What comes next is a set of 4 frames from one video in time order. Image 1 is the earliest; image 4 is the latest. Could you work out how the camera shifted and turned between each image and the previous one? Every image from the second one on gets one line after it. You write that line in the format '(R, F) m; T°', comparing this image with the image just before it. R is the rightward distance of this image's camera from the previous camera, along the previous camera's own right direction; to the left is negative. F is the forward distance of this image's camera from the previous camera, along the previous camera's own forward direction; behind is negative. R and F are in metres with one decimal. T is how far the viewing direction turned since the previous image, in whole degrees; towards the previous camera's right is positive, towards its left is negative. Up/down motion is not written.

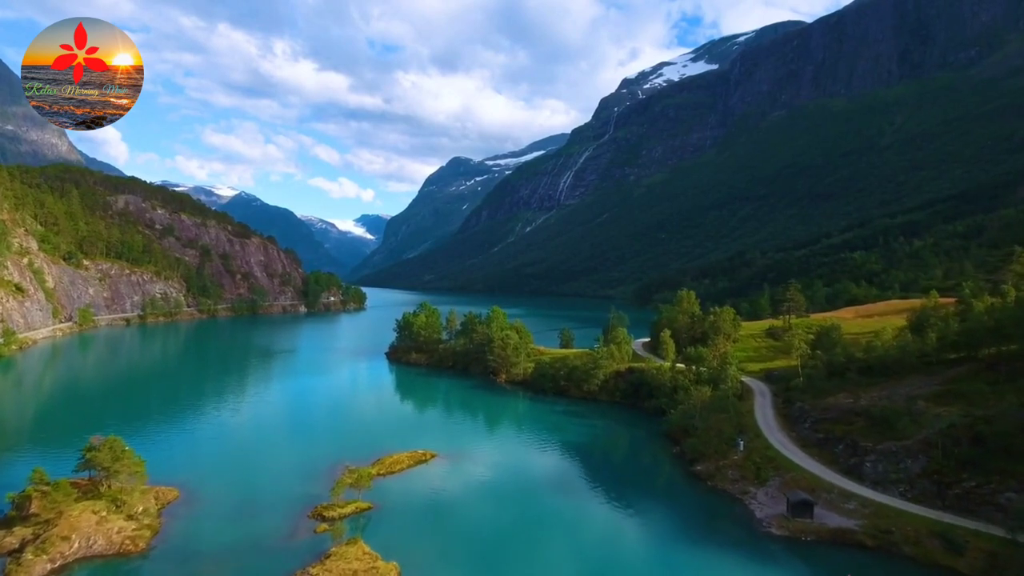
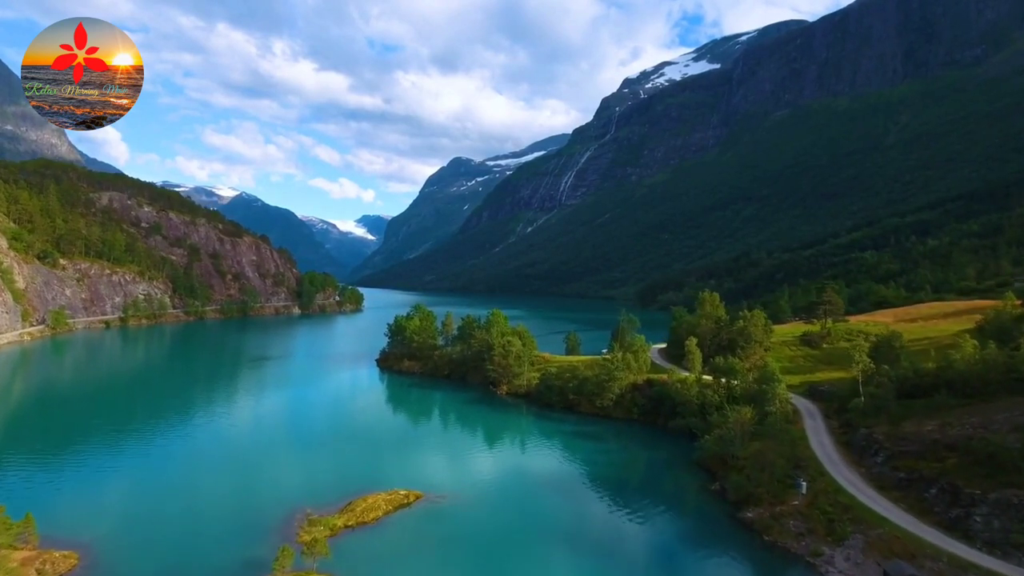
(-0.2, +1.1) m; 0°
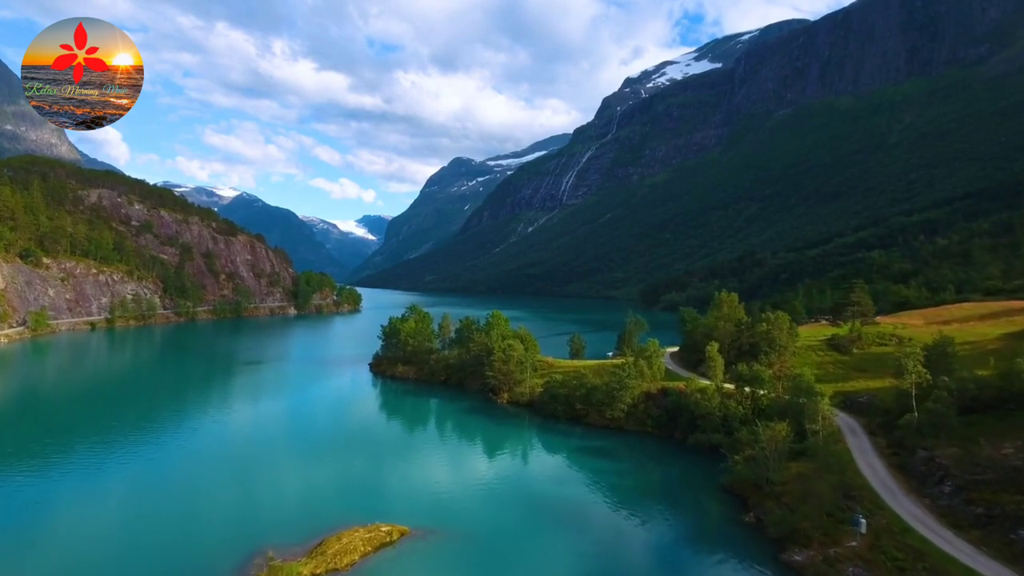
(-0.3, +0.7) m; 0°
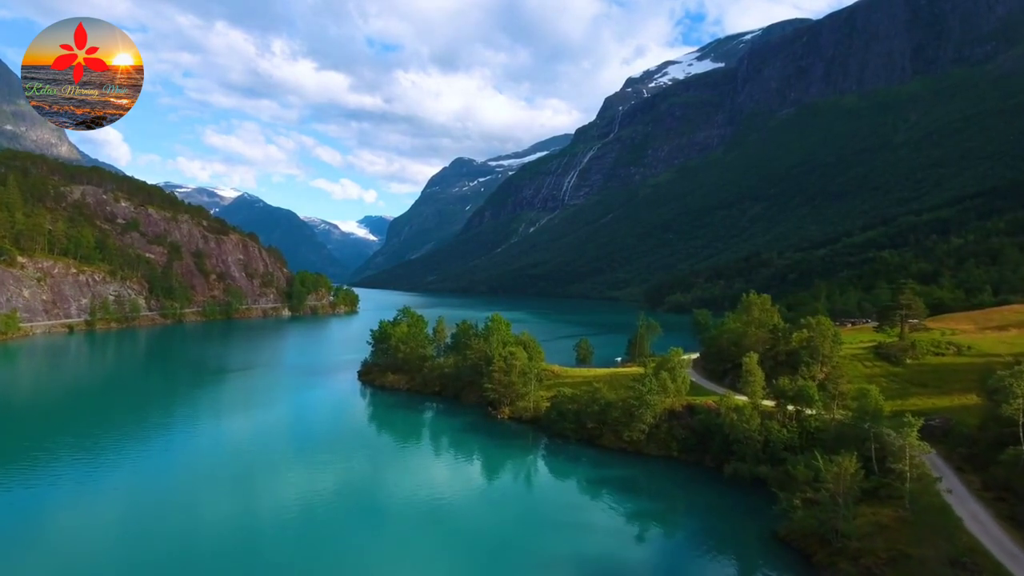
(-0.3, +1.1) m; 0°
